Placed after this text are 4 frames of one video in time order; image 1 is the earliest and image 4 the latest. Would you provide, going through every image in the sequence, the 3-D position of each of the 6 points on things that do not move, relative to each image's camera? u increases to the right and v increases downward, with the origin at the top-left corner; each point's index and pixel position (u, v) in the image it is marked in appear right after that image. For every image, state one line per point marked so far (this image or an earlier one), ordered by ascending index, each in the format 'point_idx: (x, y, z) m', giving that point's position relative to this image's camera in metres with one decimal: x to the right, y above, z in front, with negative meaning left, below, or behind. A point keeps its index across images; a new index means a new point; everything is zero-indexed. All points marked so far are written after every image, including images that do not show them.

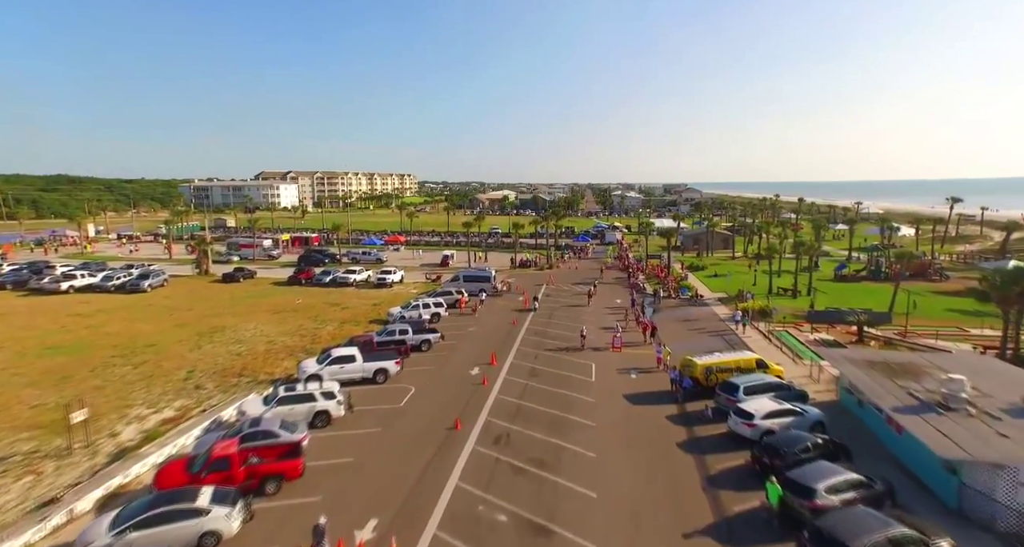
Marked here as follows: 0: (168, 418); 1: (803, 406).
0: (-13.5, -5.6, +18.3) m
1: (+11.0, -4.9, +17.7) m
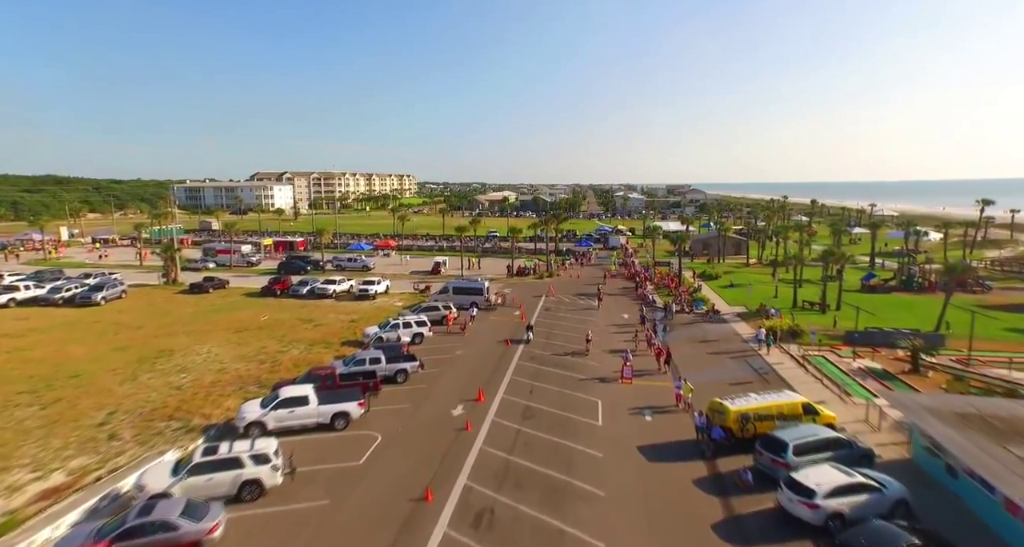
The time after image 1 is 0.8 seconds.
0: (-13.9, -6.5, +14.2) m
1: (+10.5, -5.8, +13.6) m
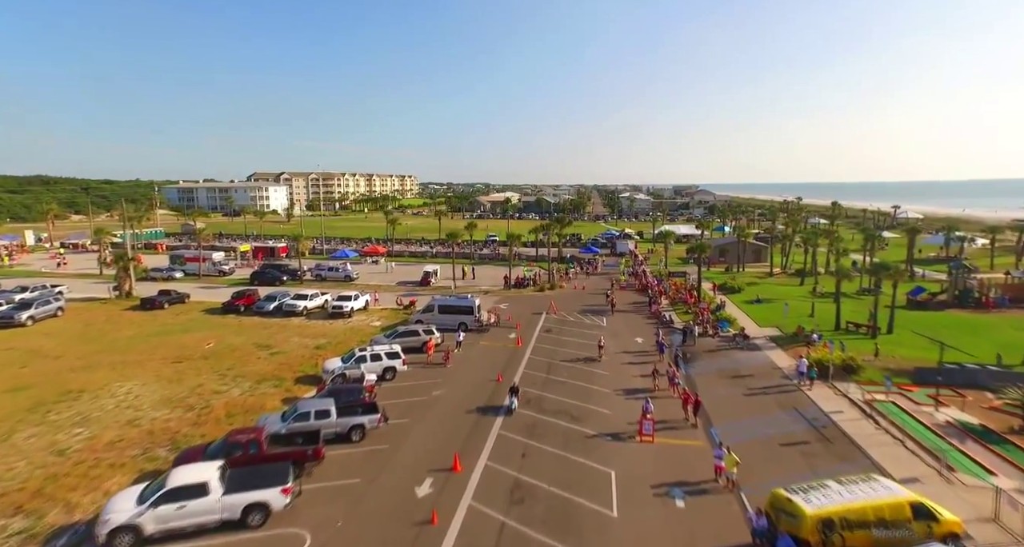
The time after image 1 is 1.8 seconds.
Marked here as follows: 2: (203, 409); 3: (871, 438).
0: (-14.5, -7.5, +9.2) m
1: (+10.0, -6.8, +8.3) m
2: (-13.4, -5.8, +20.3) m
3: (+13.2, -6.0, +17.3) m
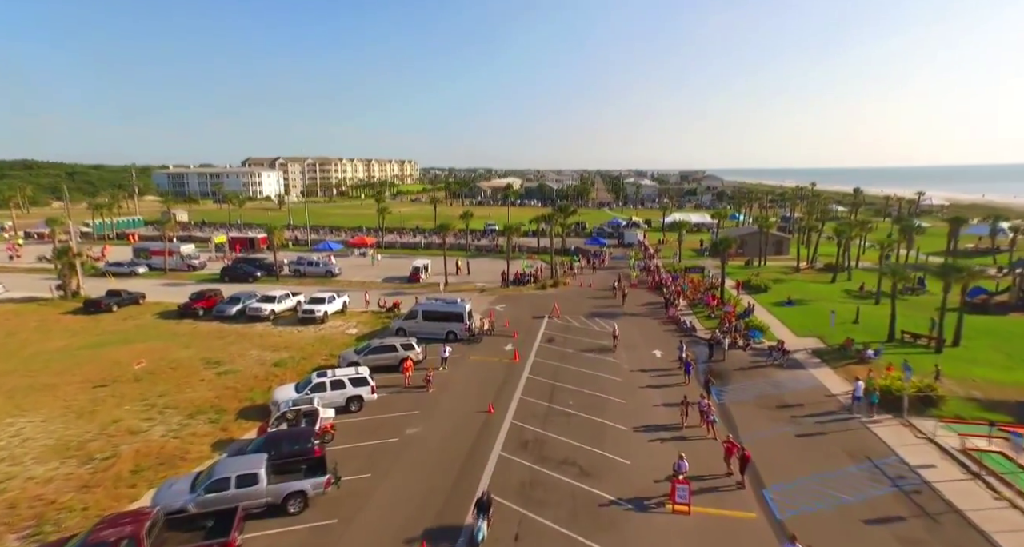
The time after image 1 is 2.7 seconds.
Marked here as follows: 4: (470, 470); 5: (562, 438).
0: (-14.8, -8.2, +4.7) m
1: (+9.7, -7.6, +3.8) m
2: (-13.6, -6.2, +15.8) m
3: (+13.0, -6.5, +12.7) m
4: (-1.2, -6.3, +16.2) m
5: (+1.9, -6.0, +17.9) m
